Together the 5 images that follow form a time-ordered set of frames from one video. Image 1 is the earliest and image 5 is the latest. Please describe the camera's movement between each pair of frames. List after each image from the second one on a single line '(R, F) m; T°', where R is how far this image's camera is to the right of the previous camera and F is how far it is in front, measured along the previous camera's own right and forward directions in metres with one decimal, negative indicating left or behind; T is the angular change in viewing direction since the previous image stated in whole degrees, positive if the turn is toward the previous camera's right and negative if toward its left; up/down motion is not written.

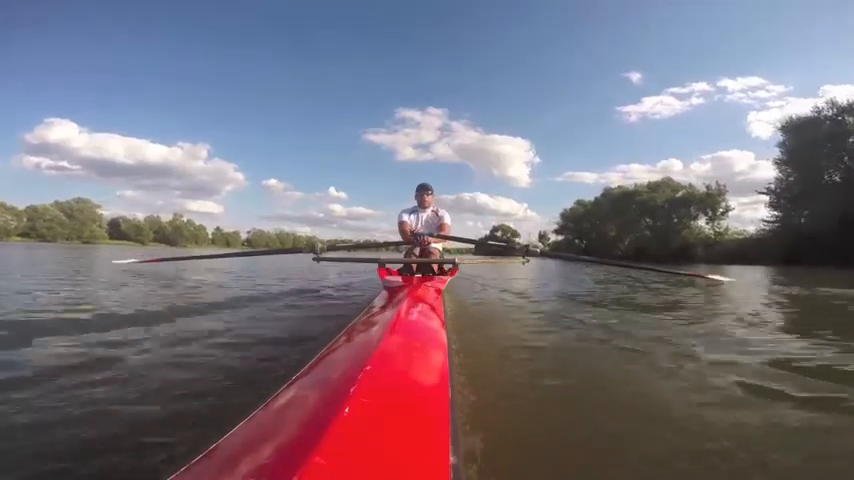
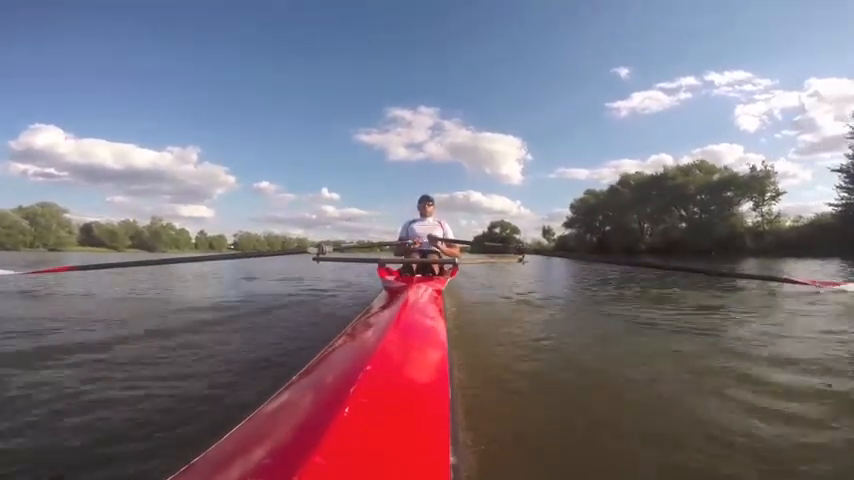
(0.0, +0.8) m; +1°
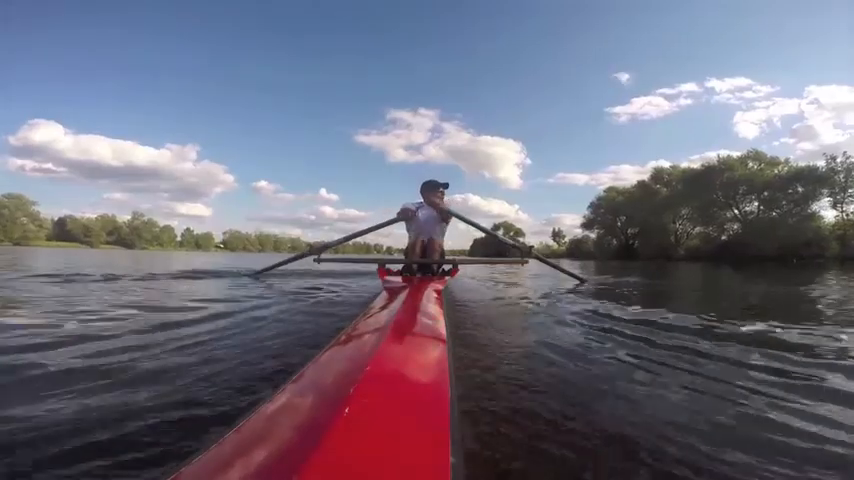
(0.0, +0.8) m; 0°
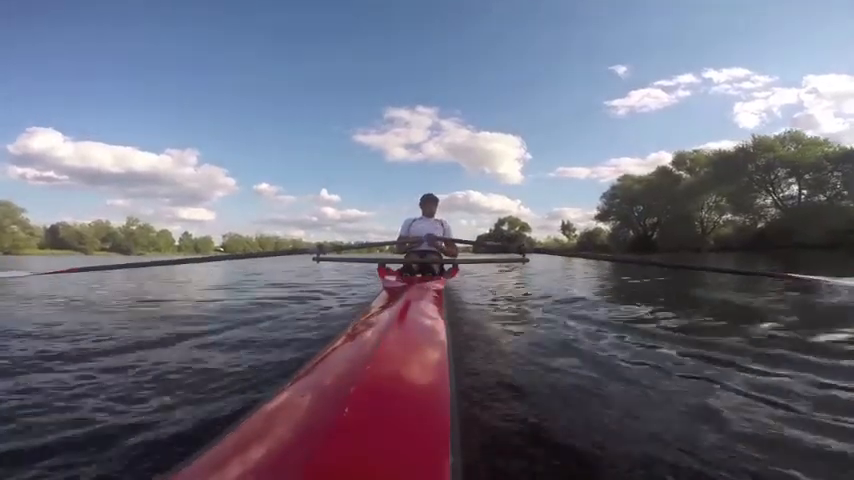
(0.0, +0.4) m; 0°
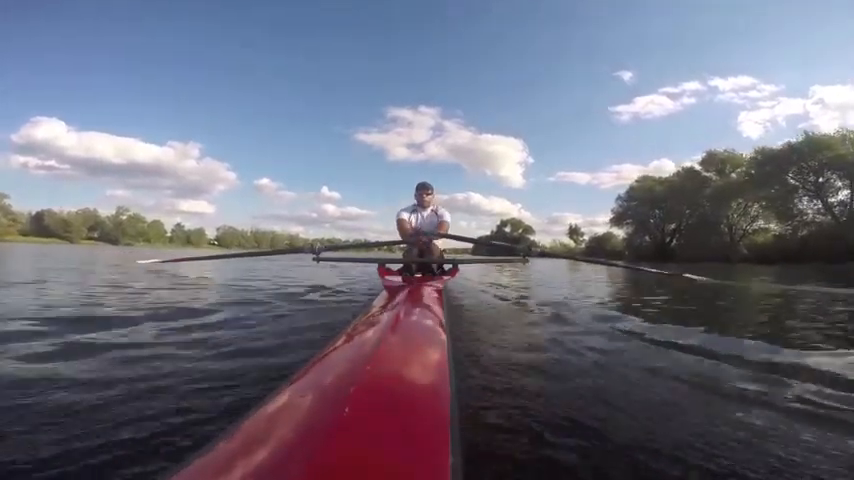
(0.0, +0.5) m; 0°
